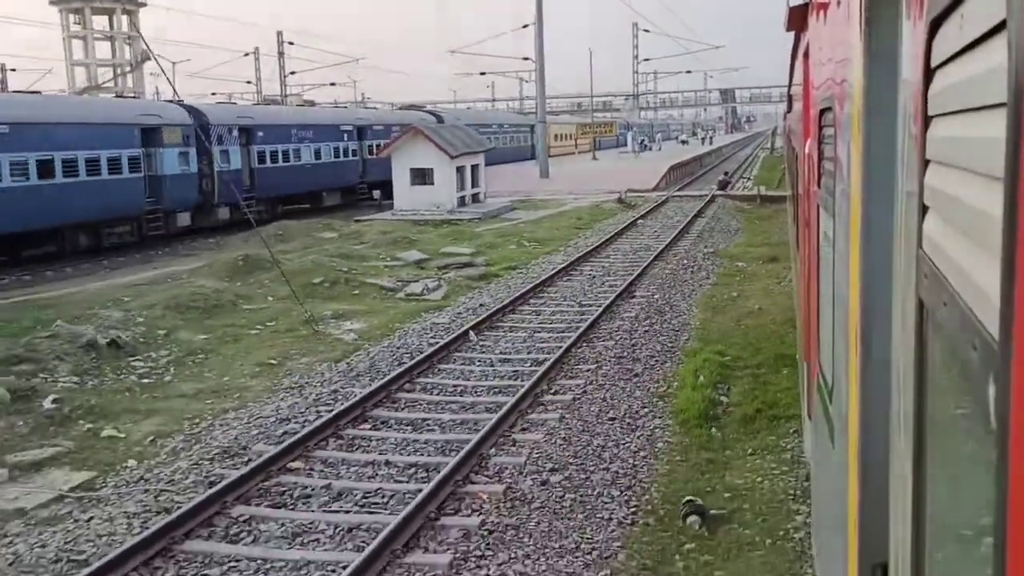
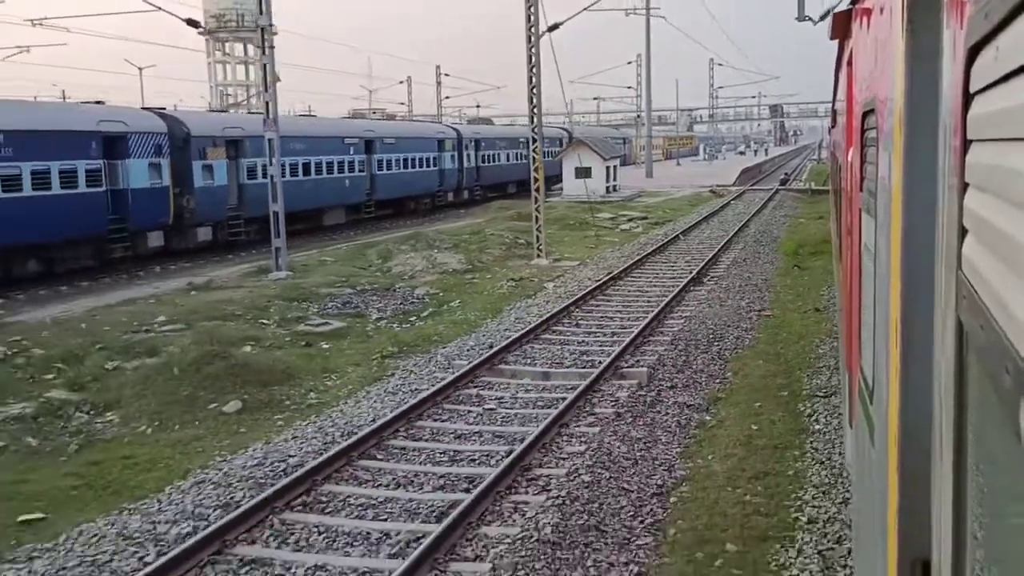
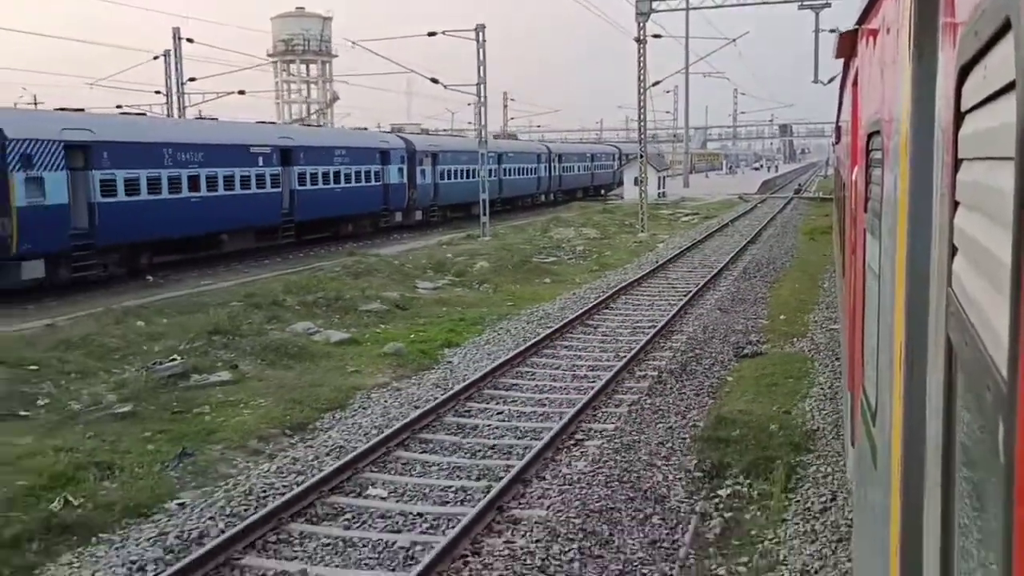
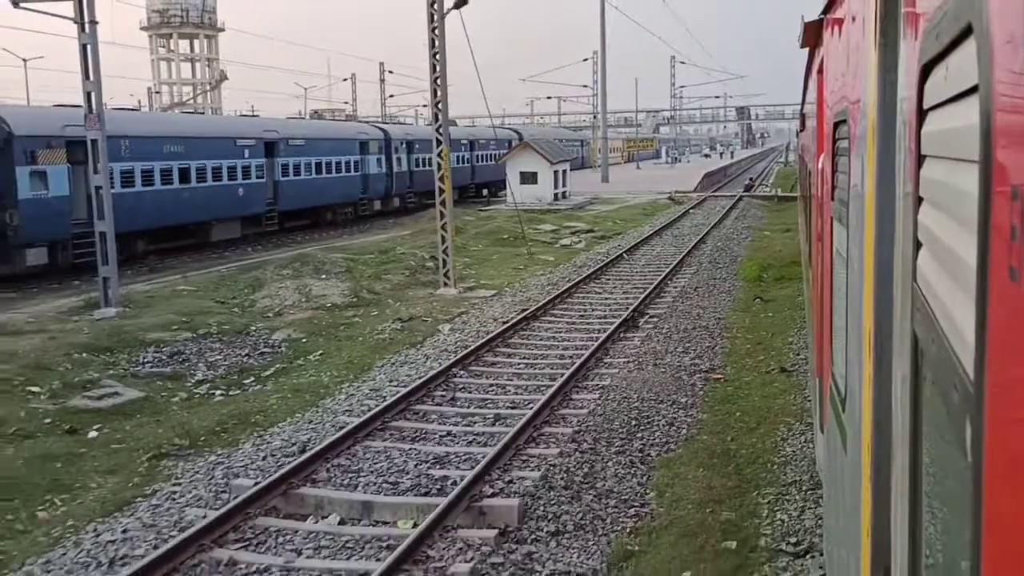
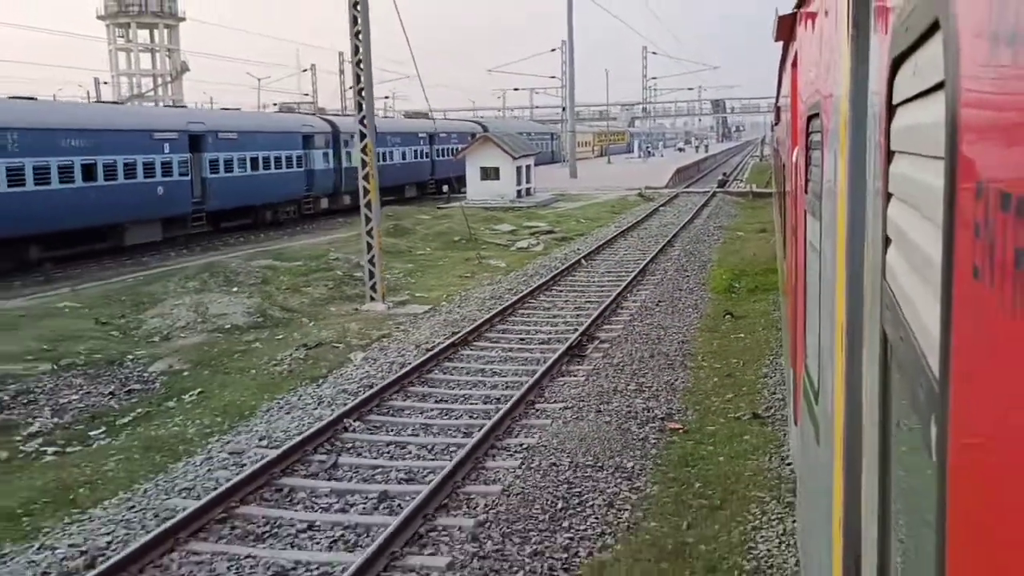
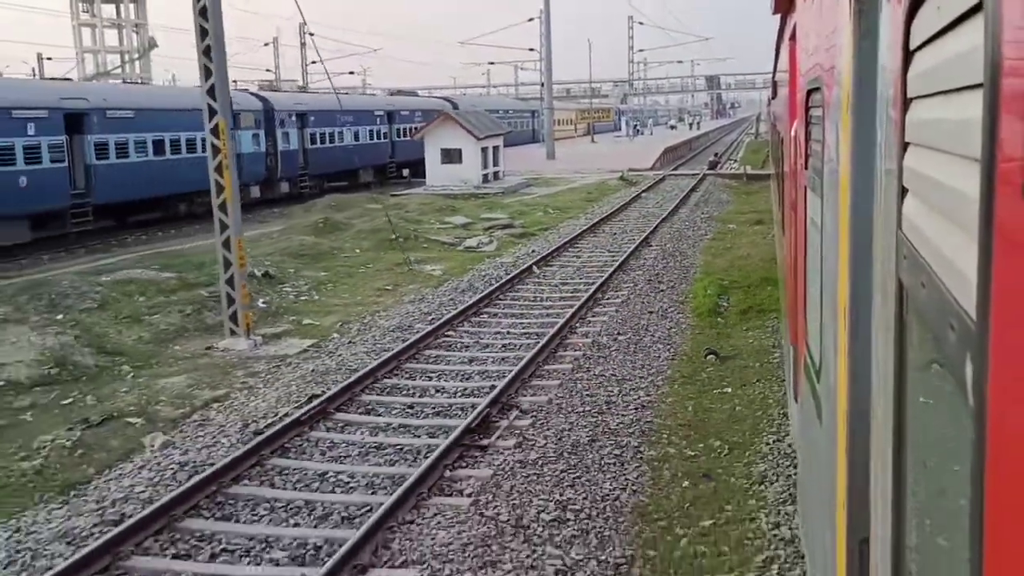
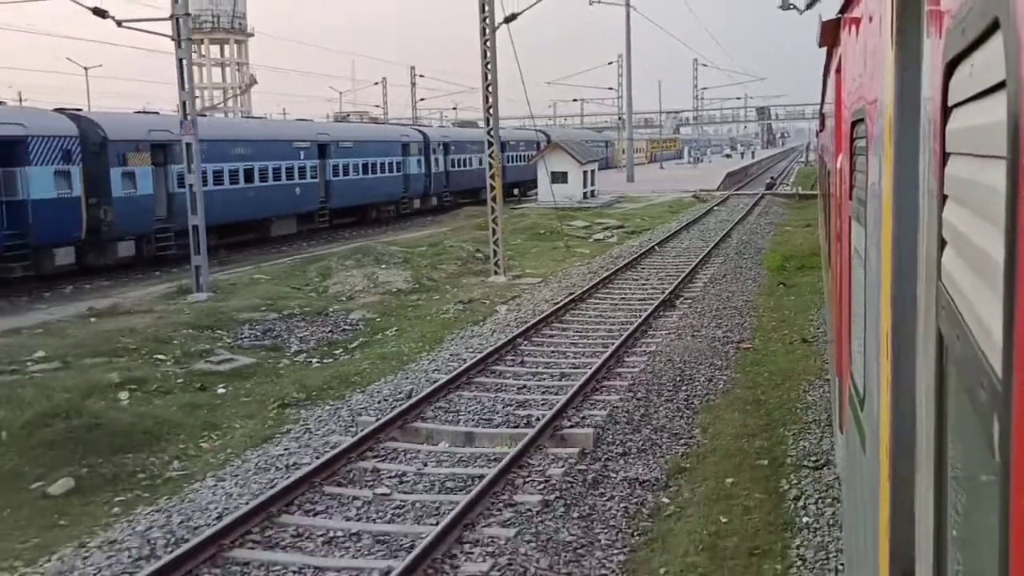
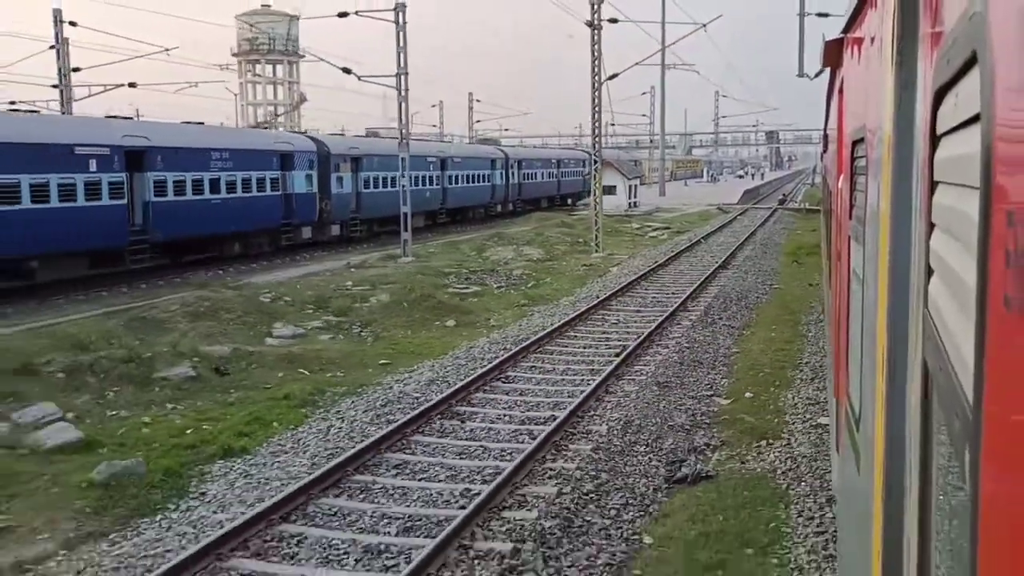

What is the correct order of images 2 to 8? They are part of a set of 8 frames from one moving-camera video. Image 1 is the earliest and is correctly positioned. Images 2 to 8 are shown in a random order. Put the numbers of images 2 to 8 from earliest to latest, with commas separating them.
6, 5, 4, 7, 2, 8, 3
